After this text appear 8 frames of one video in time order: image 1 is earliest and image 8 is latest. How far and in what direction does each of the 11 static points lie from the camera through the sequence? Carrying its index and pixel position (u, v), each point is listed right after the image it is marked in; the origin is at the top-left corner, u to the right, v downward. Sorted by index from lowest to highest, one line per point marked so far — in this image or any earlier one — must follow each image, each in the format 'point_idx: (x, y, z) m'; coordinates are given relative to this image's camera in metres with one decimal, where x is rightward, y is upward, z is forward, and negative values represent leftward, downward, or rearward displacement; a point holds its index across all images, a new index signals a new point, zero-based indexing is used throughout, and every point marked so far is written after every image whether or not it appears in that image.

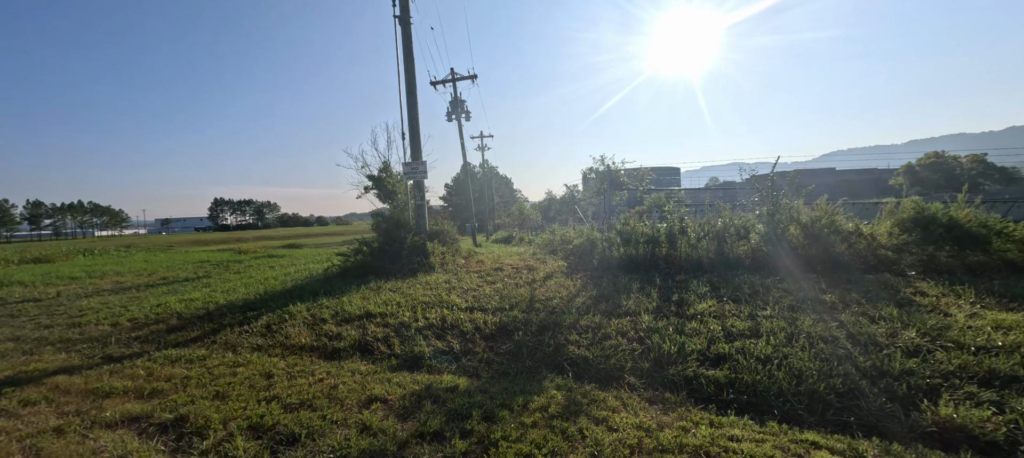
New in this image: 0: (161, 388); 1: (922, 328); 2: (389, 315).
0: (-3.0, -1.4, +3.6) m
1: (+4.4, -1.0, +4.4) m
2: (-1.6, -1.2, +5.5) m
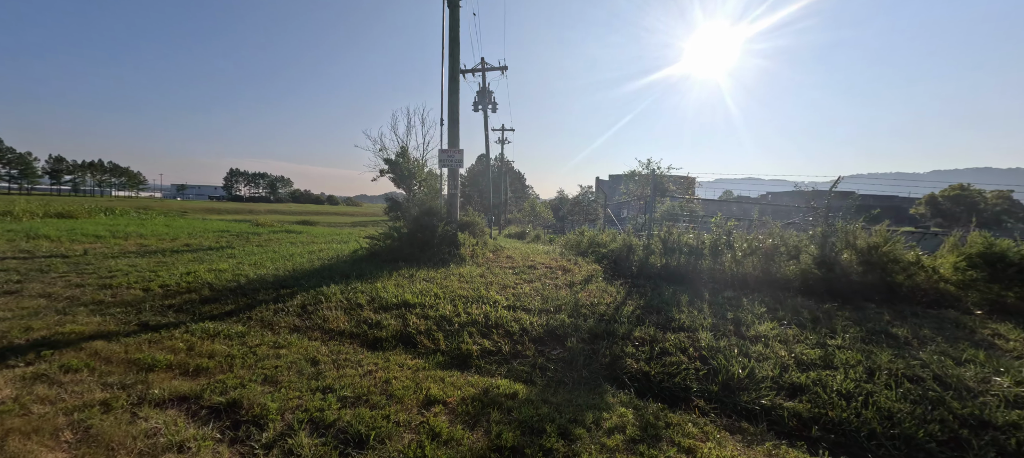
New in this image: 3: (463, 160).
0: (-2.5, -1.1, +3.3) m
1: (+4.9, -1.4, +4.0) m
2: (-1.0, -1.0, +5.2) m
3: (-0.9, +1.4, +8.6) m
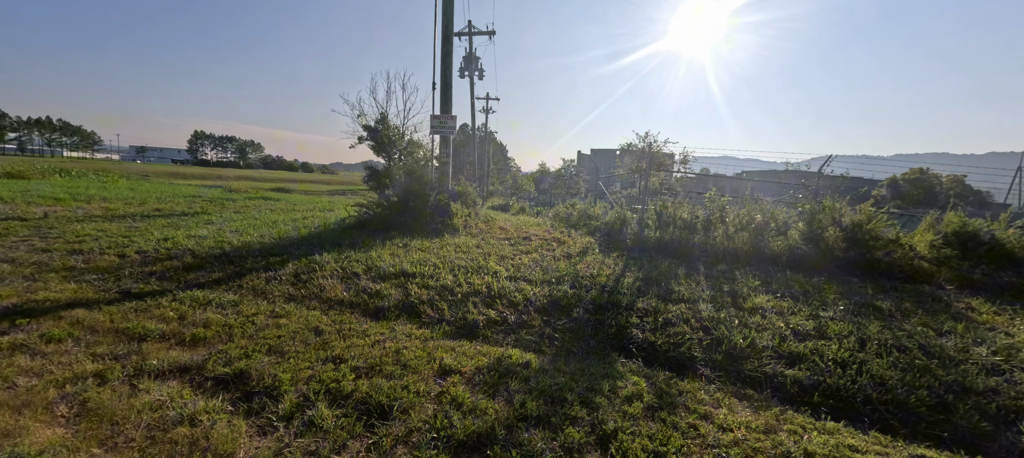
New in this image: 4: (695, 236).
0: (-2.4, -0.8, +3.1) m
1: (+5.0, -1.2, +4.3) m
2: (-1.0, -0.6, +5.1) m
3: (-1.1, +2.0, +8.3) m
4: (+3.2, -0.1, +7.3) m
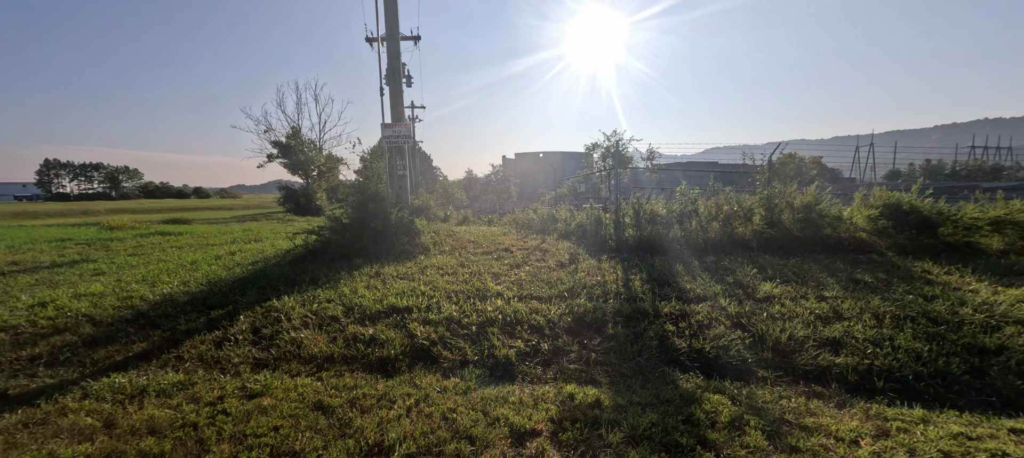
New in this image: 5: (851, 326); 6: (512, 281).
0: (-1.8, -1.1, +2.1) m
1: (+5.2, -0.9, +4.6) m
2: (-0.9, -0.8, +4.3) m
3: (-1.8, +1.7, +7.4) m
4: (+2.8, 0.0, +7.3) m
5: (+3.4, -1.0, +4.2) m
6: (0.0, -0.7, +5.2) m
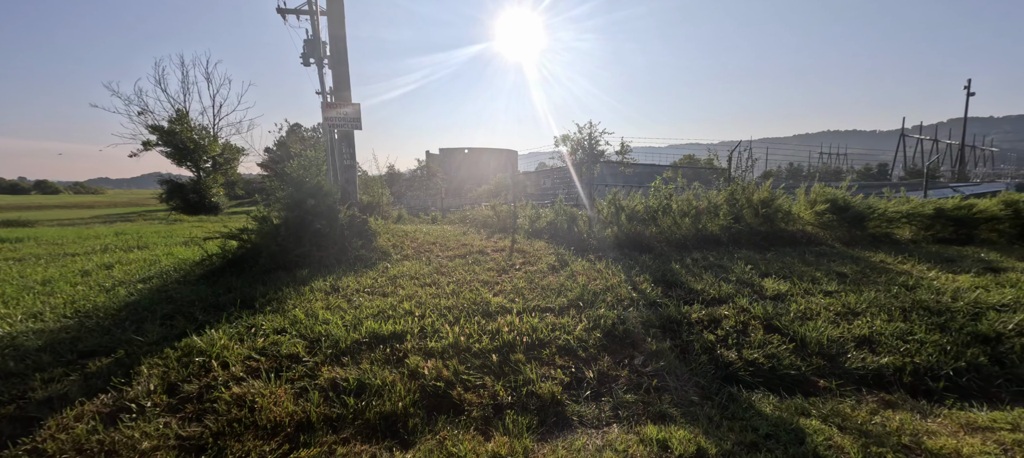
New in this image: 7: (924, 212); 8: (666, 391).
0: (-1.2, -1.2, +1.0) m
1: (+5.2, -0.7, +4.9) m
2: (-0.8, -0.9, +3.3) m
3: (-2.3, +1.7, +6.2) m
4: (+2.3, 0.0, +6.9) m
5: (+3.5, -0.9, +4.0) m
6: (0.0, -0.7, +4.3) m
7: (+8.4, +0.3, +8.4) m
8: (+1.1, -1.1, +2.9) m
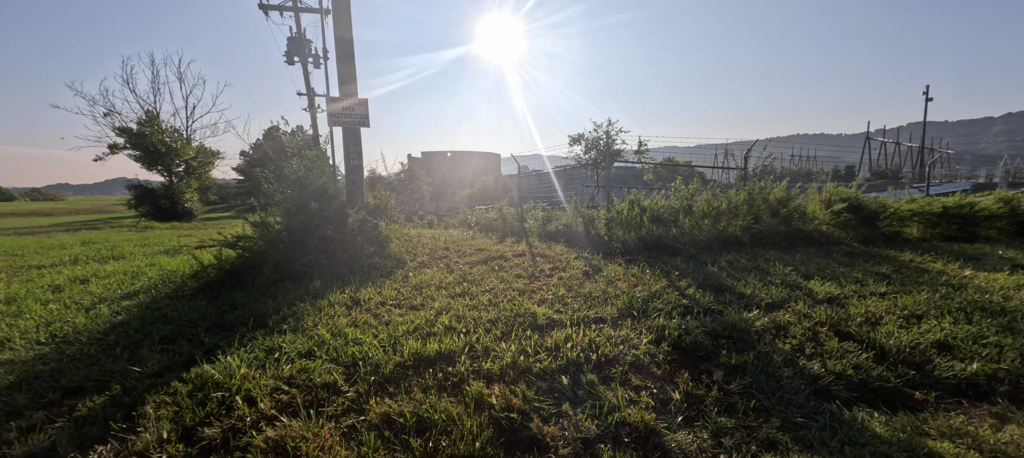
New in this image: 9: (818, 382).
0: (-0.6, -1.2, +0.5) m
1: (+5.5, -0.7, +4.7) m
2: (-0.3, -0.9, +2.9) m
3: (-2.0, +1.6, +5.7) m
4: (+2.5, 0.0, +6.7) m
5: (+3.9, -0.9, +3.8) m
6: (+0.4, -0.7, +3.9) m
7: (+8.6, +0.4, +8.4) m
8: (+1.6, -1.1, +2.6) m
9: (+2.2, -1.1, +2.9) m
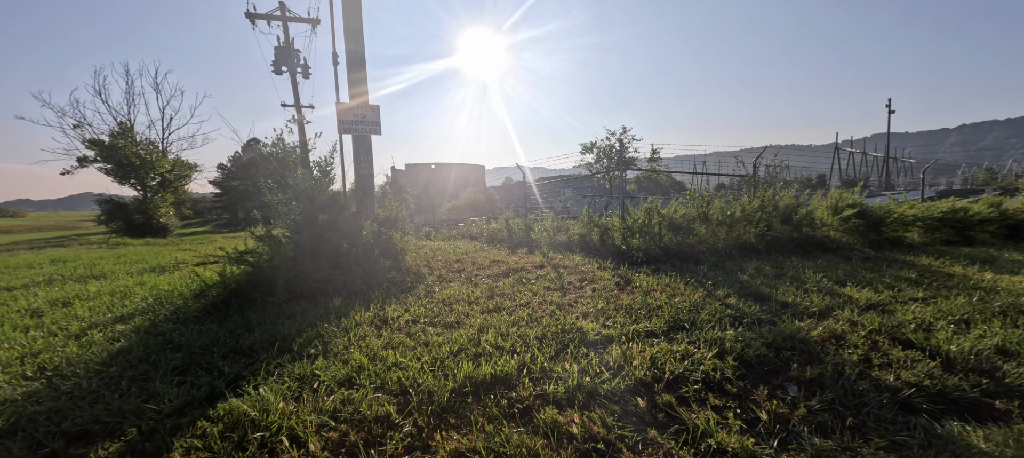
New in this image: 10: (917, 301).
0: (-0.1, -1.2, +0.2) m
1: (+5.8, -0.7, +4.7) m
2: (+0.1, -0.9, +2.6) m
3: (-1.8, +1.4, +5.4) m
4: (+2.8, -0.1, +6.5) m
5: (+4.3, -0.9, +3.7) m
6: (+0.7, -0.8, +3.7) m
7: (+8.7, +0.3, +8.6) m
8: (+2.0, -1.2, +2.4) m
9: (+2.6, -1.1, +2.7) m
10: (+4.3, -0.8, +4.3) m
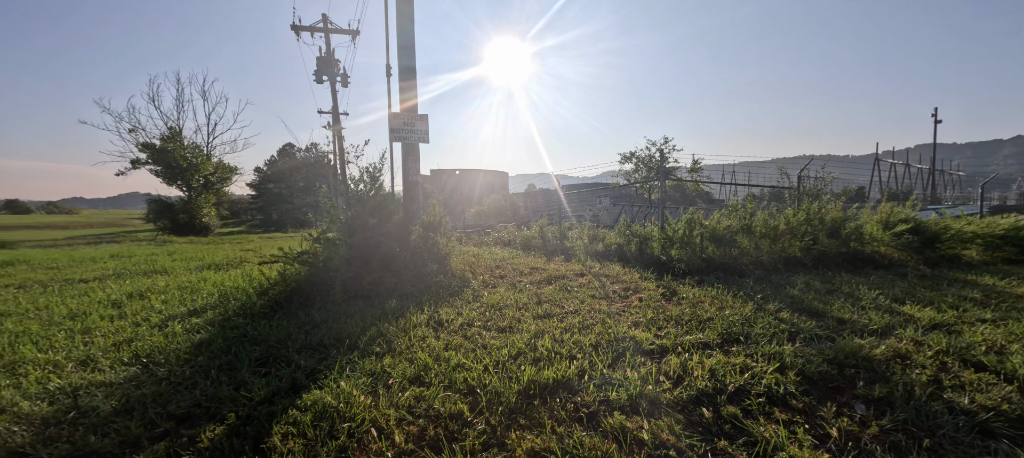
0: (+0.2, -1.2, +0.3) m
1: (+6.4, -1.0, +4.4) m
2: (+0.5, -1.0, +2.6) m
3: (-1.1, +1.4, +5.6) m
4: (+3.4, -0.3, +6.4) m
5: (+4.8, -1.1, +3.5) m
6: (+1.2, -0.8, +3.7) m
7: (+9.5, -0.1, +8.1) m
8: (+2.4, -1.2, +2.3) m
9: (+3.0, -1.2, +2.6) m
10: (+4.8, -0.9, +4.2) m
